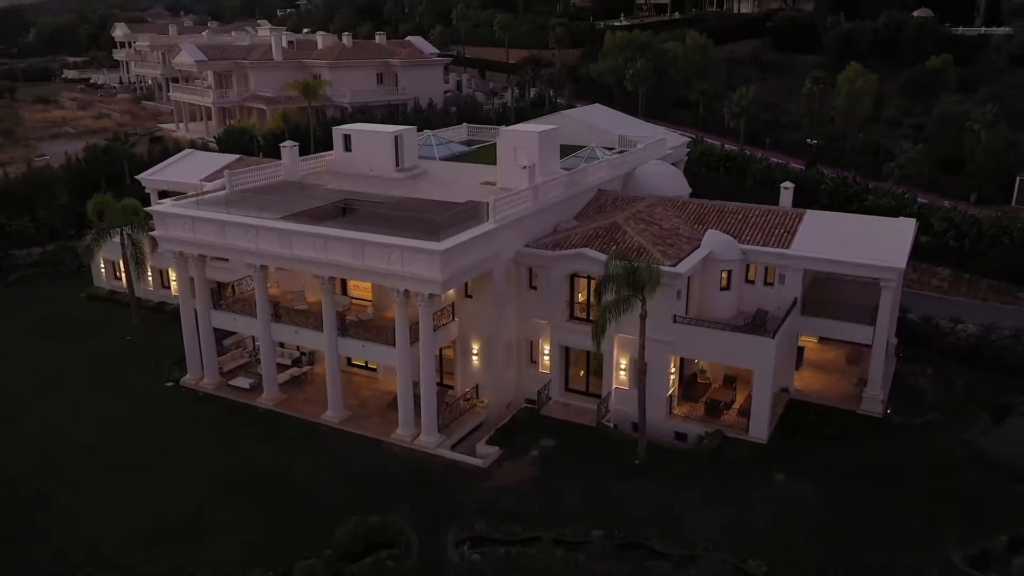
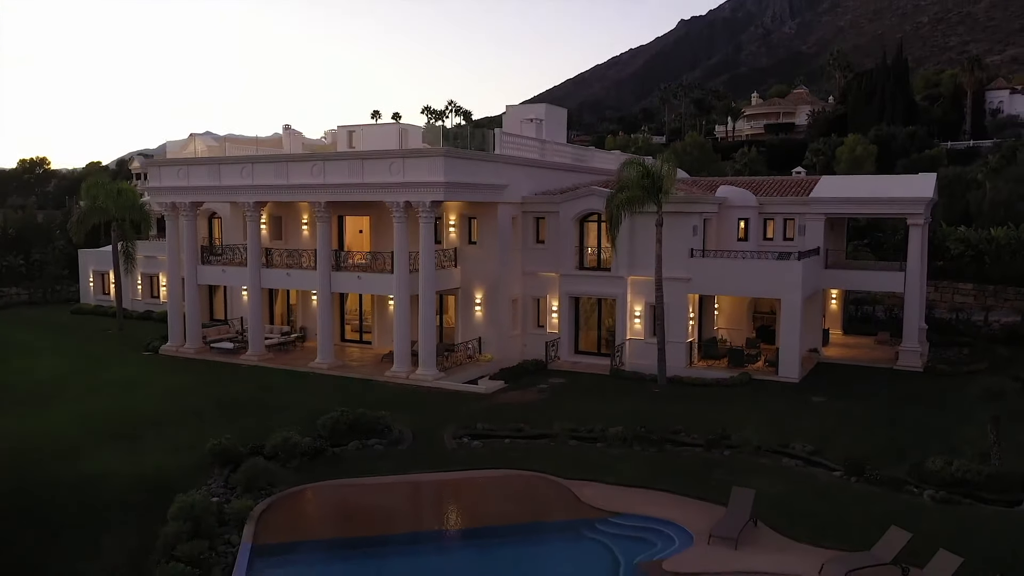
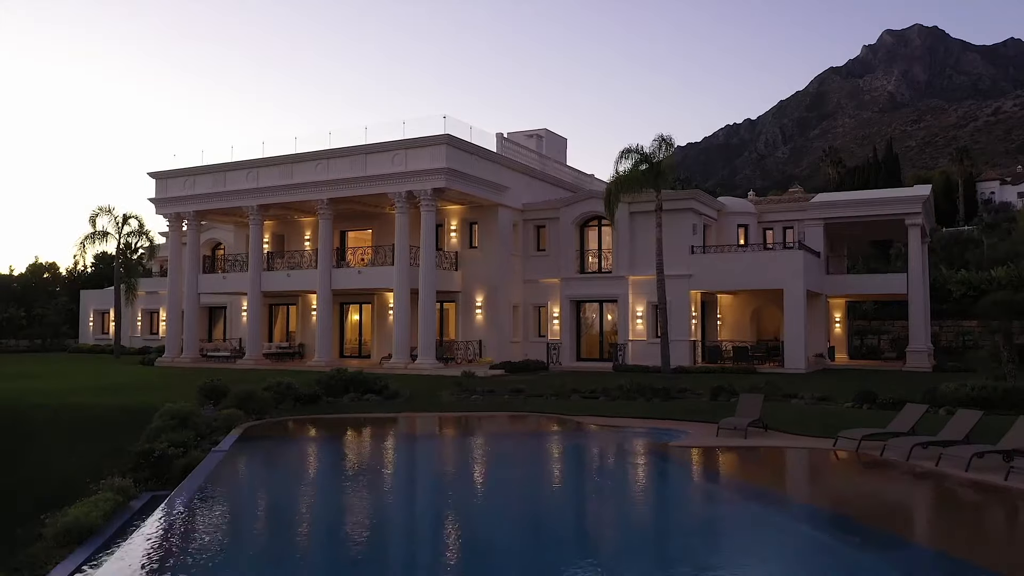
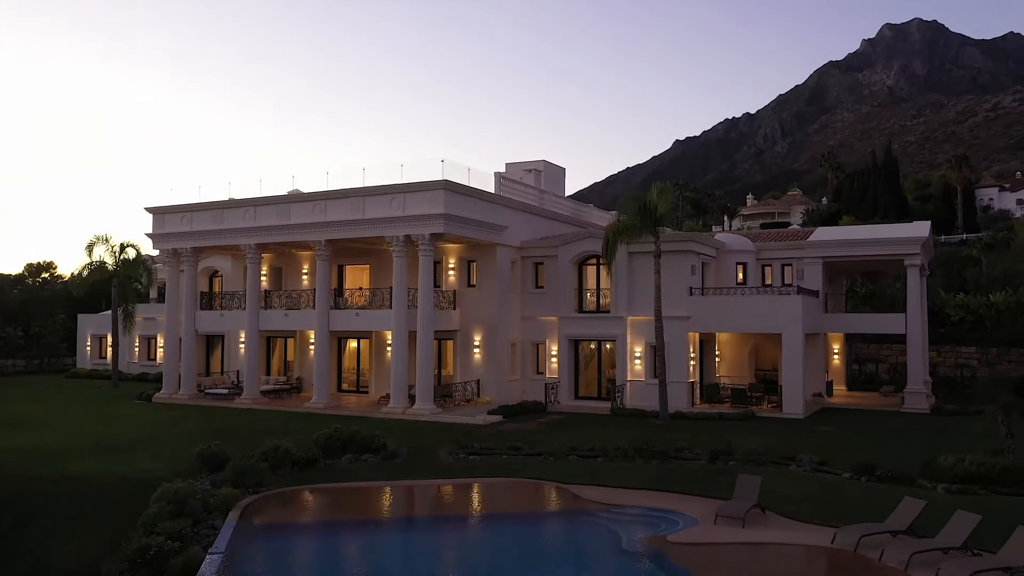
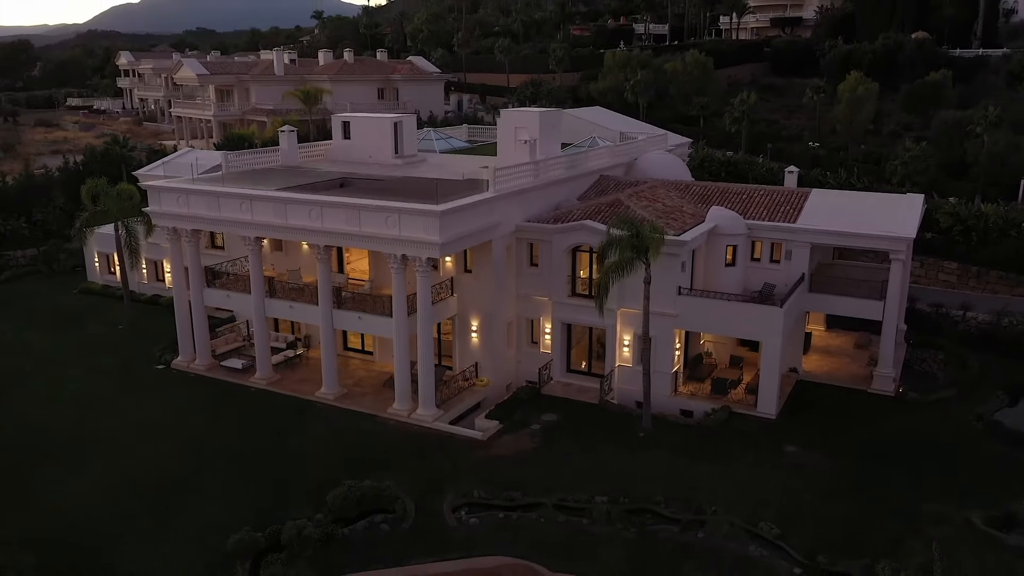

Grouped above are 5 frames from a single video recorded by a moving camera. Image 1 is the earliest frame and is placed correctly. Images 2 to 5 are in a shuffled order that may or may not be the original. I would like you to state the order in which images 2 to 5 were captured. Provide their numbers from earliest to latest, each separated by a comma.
5, 2, 4, 3
